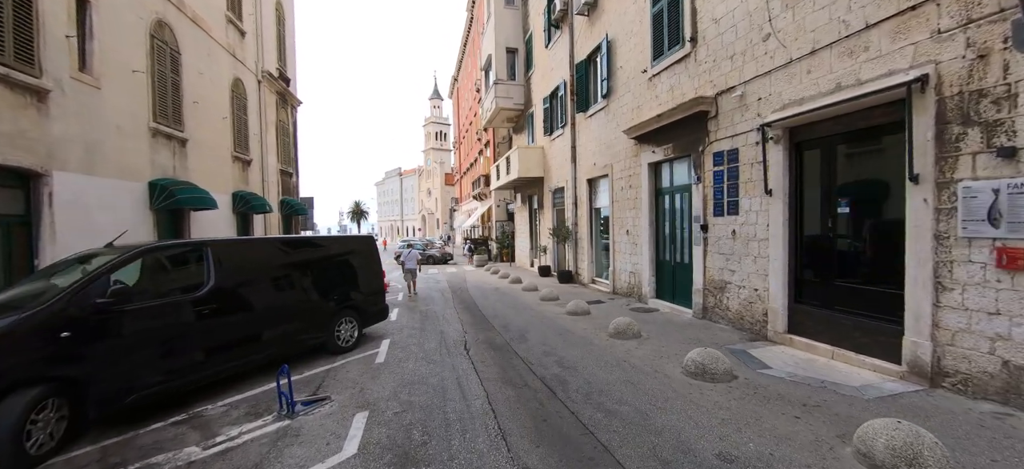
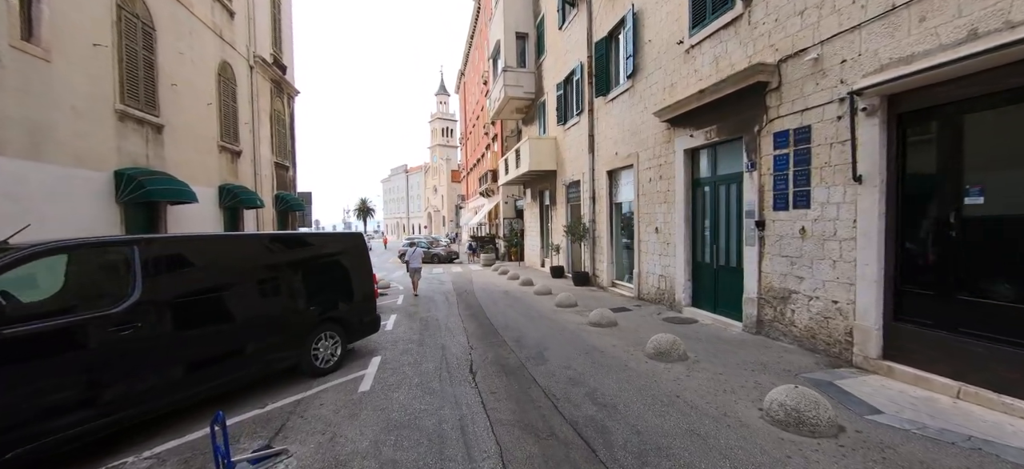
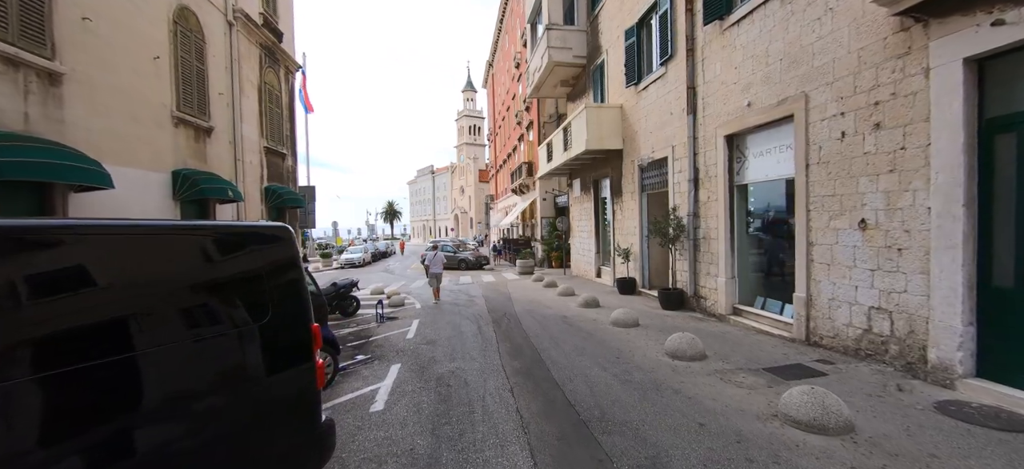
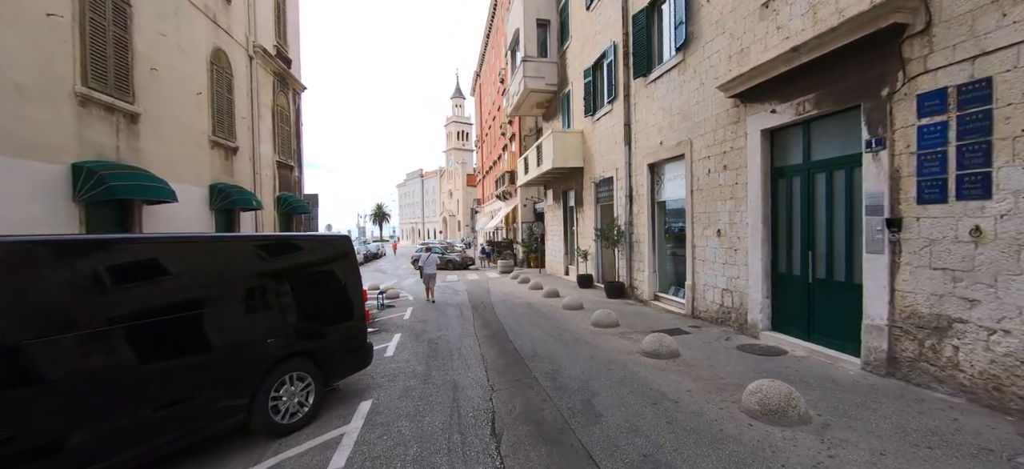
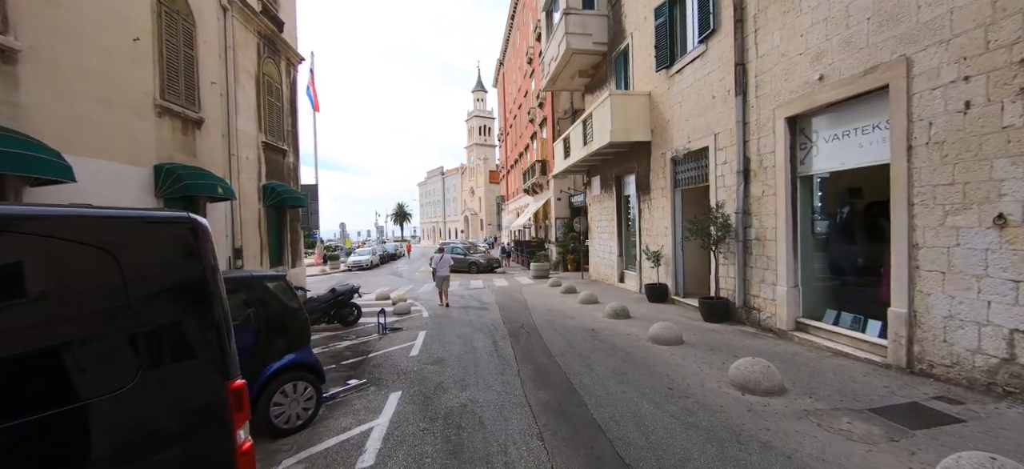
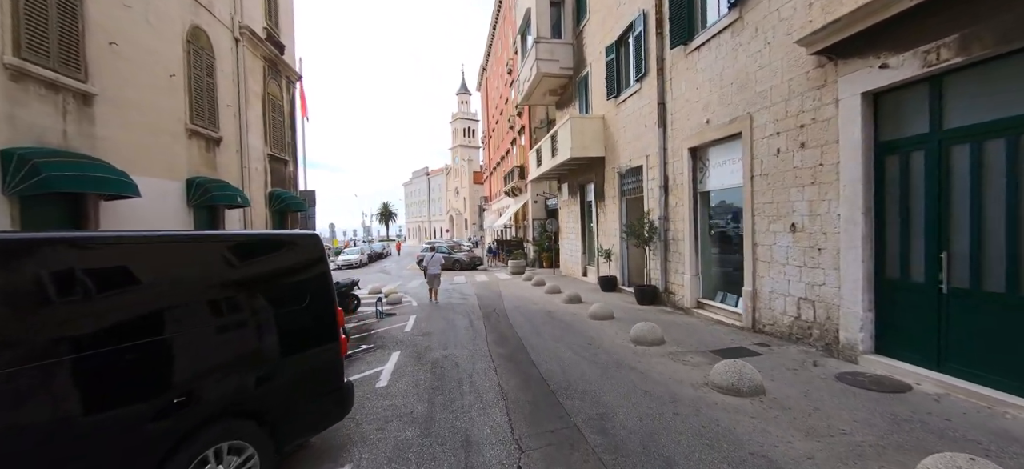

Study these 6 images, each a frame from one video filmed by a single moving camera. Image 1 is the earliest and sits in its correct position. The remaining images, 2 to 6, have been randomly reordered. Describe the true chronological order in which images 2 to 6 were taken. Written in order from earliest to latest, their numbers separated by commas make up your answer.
2, 4, 6, 3, 5
